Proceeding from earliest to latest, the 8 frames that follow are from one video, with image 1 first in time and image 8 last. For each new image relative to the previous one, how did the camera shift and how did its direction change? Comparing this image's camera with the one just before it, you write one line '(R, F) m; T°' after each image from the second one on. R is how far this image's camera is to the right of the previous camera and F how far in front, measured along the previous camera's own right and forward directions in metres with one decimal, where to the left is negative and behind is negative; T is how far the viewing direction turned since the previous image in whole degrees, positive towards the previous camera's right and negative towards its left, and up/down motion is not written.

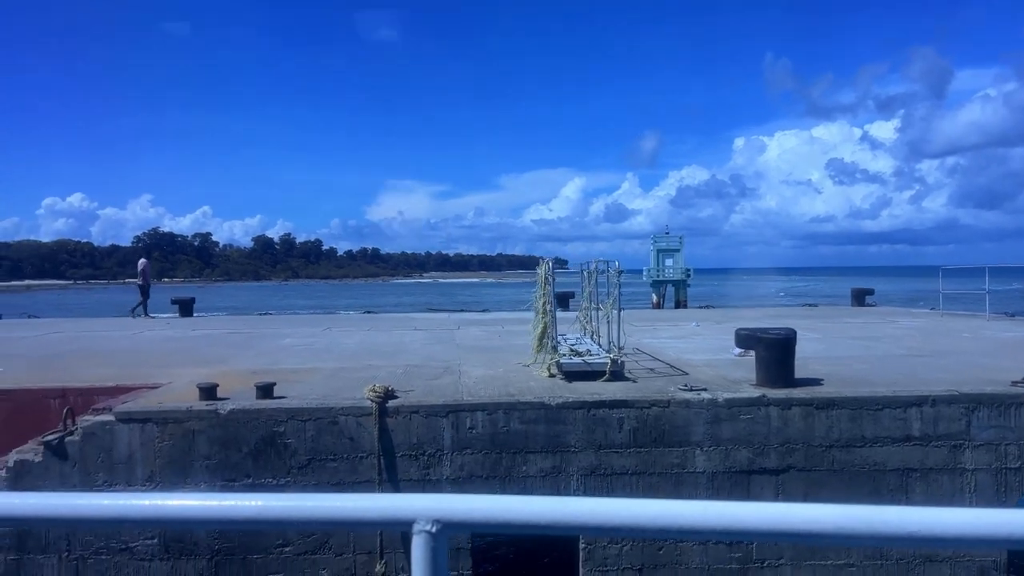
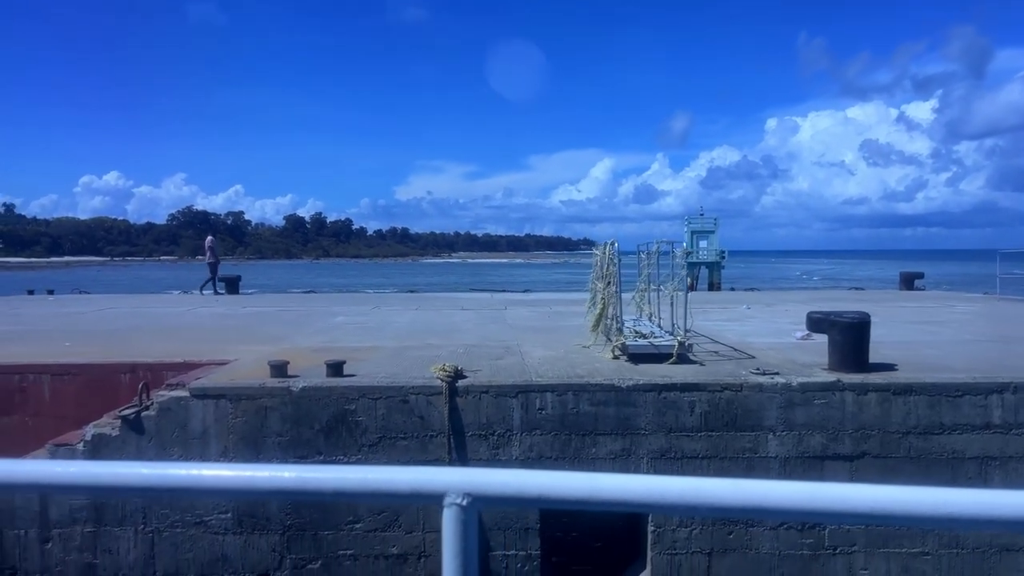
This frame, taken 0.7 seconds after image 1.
(-0.4, +0.1) m; -2°
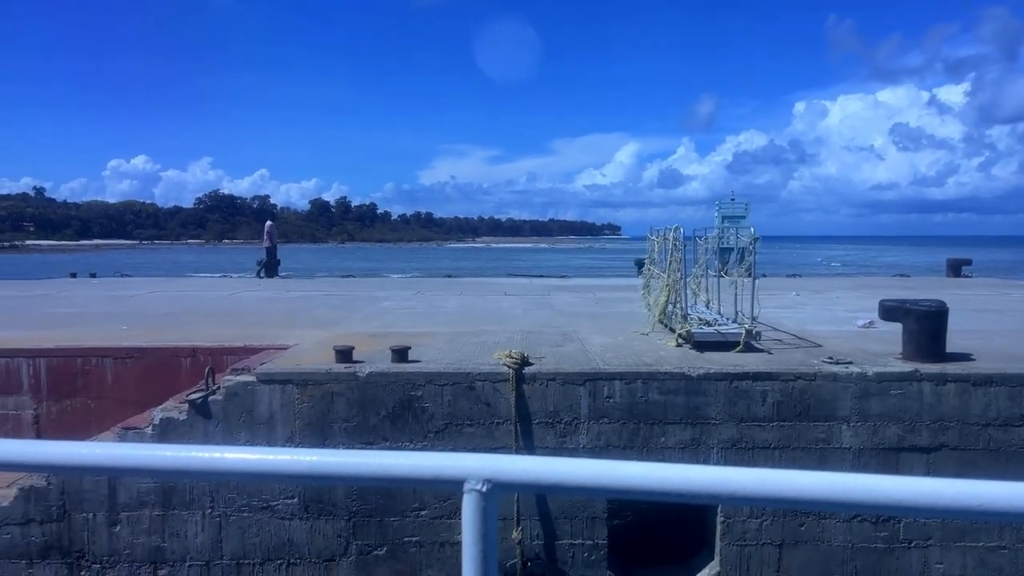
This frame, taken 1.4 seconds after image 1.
(-0.4, +0.1) m; -2°
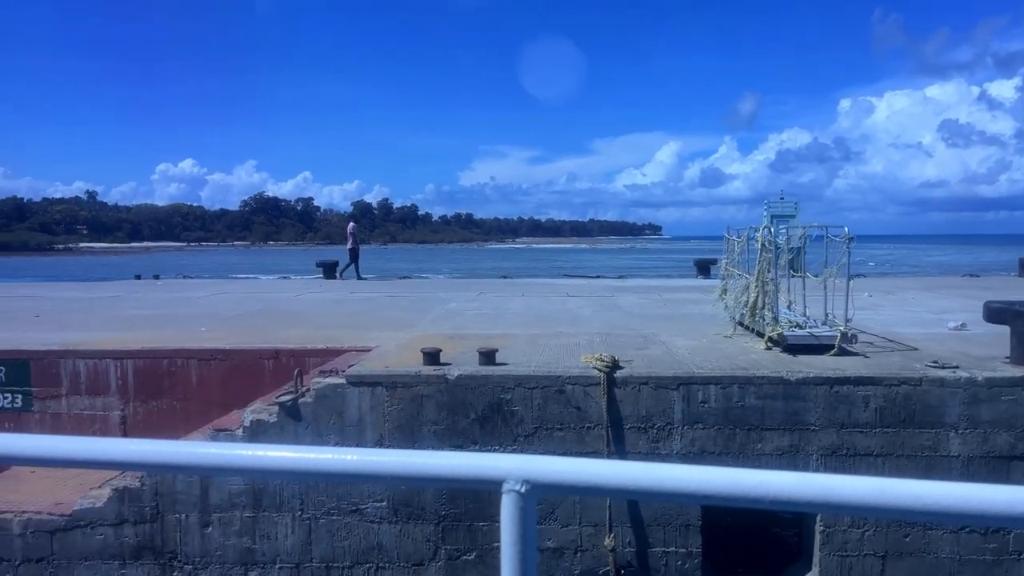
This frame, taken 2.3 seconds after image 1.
(-0.5, +0.1) m; -3°
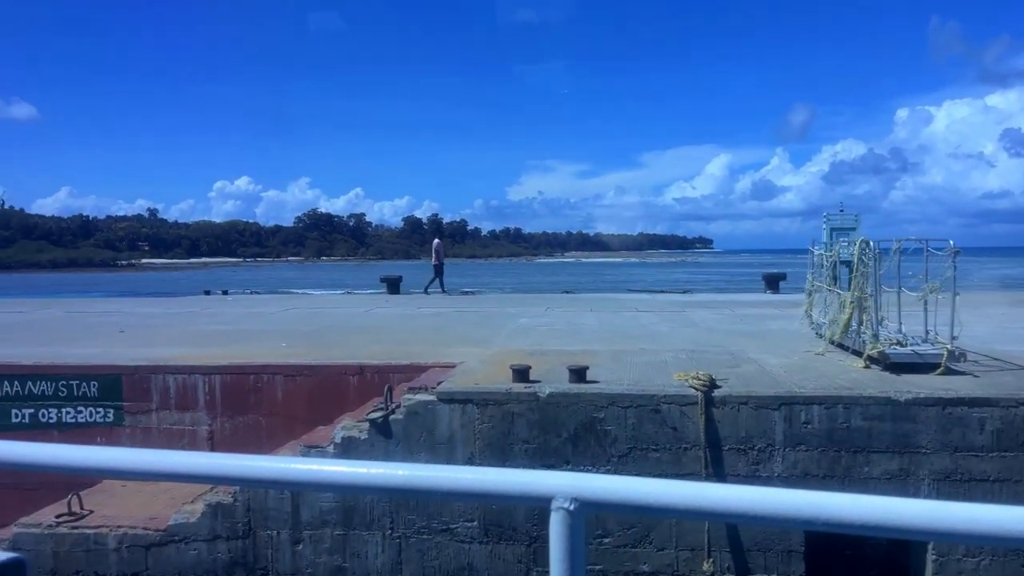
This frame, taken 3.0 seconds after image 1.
(-0.4, +0.1) m; -3°
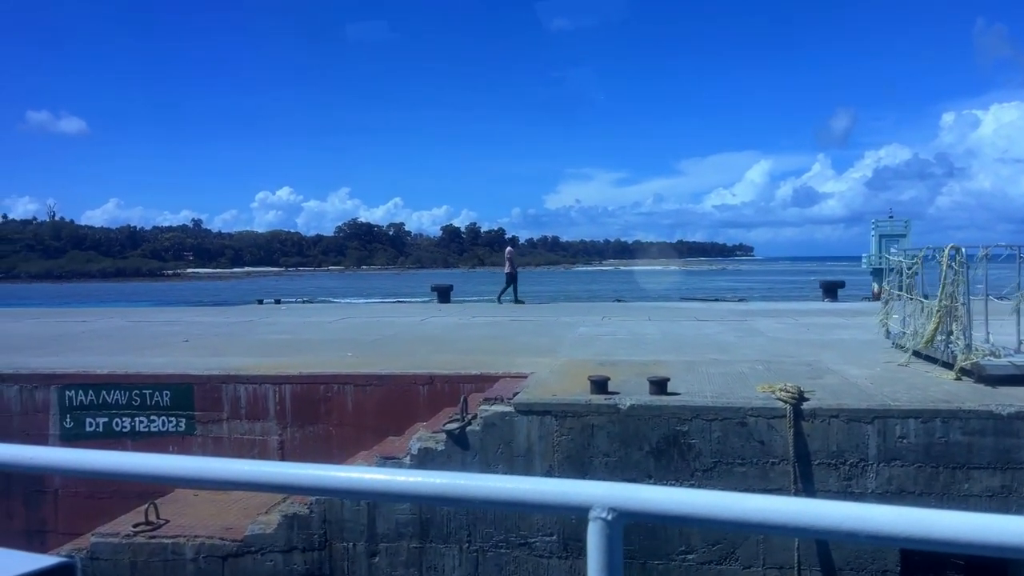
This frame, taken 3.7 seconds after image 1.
(-0.4, +0.1) m; -3°
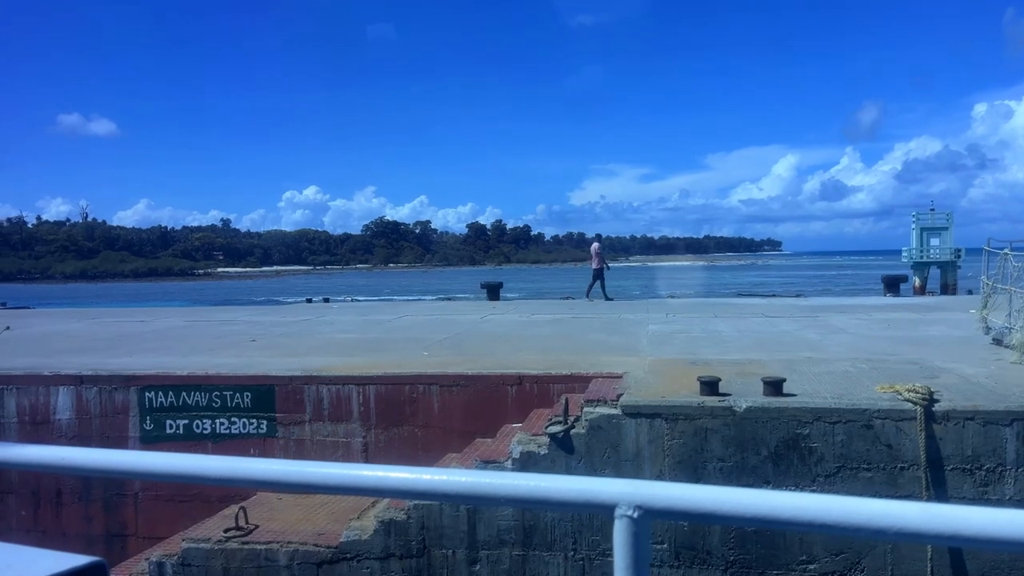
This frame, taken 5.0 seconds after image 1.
(-0.8, +0.3) m; -2°
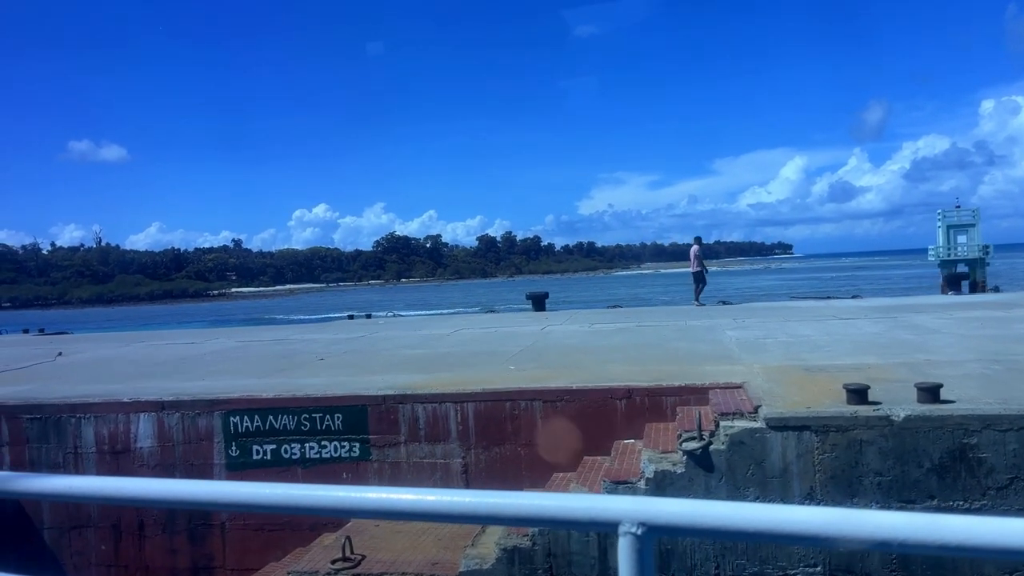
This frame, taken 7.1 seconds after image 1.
(-1.0, +0.5) m; -1°
